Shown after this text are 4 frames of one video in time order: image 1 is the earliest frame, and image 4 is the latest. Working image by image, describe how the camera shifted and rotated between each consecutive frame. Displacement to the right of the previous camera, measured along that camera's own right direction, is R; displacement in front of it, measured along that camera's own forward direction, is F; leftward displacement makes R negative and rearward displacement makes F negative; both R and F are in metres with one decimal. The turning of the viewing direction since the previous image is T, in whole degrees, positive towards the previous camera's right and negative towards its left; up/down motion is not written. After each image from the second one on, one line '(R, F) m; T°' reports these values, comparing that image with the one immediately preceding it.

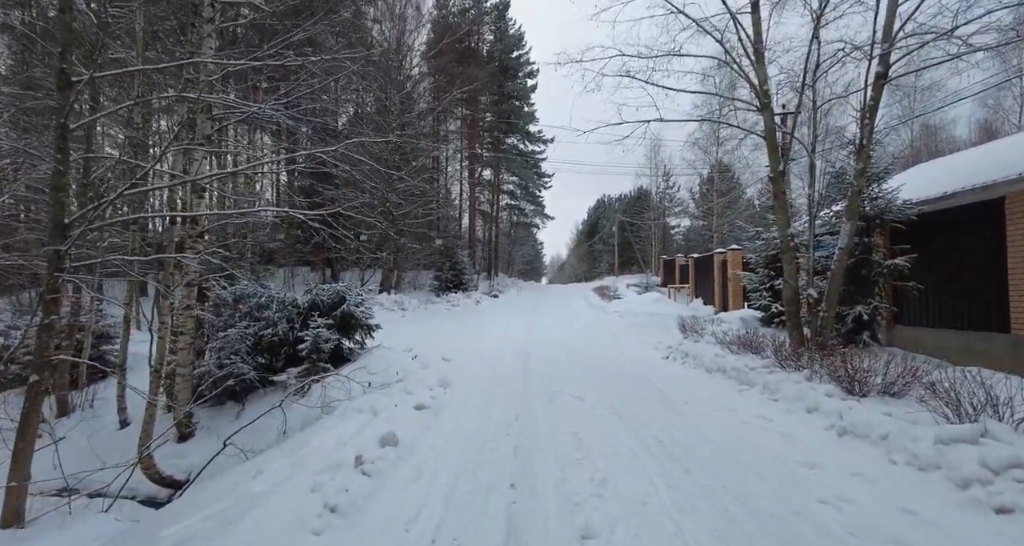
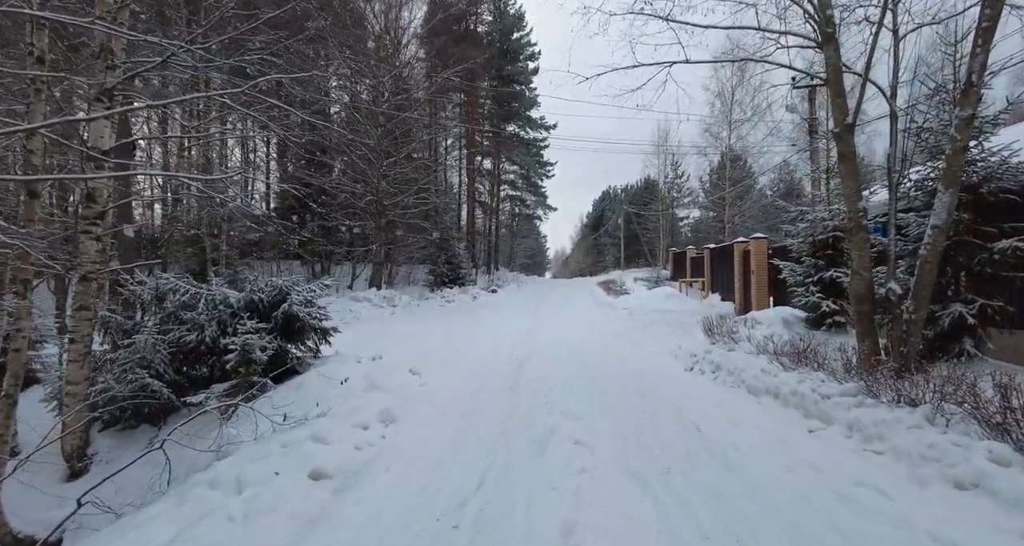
(+0.3, +1.5) m; -1°
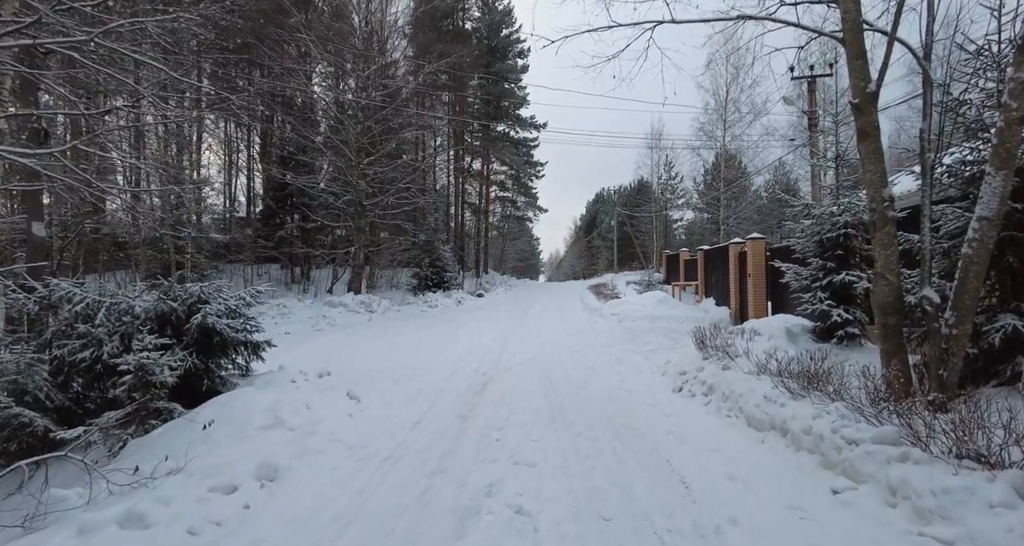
(+0.4, +0.9) m; +1°
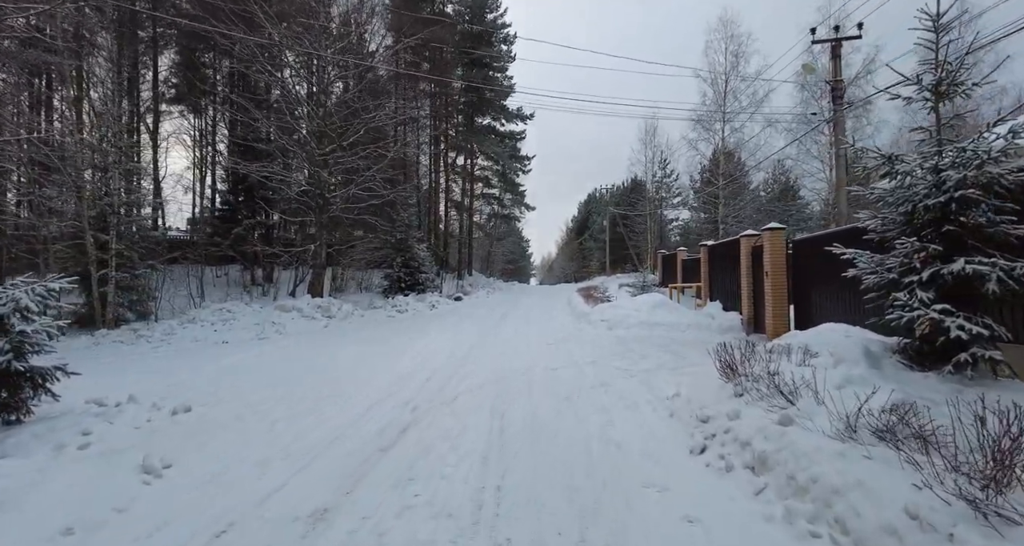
(+0.5, +2.1) m; +1°
